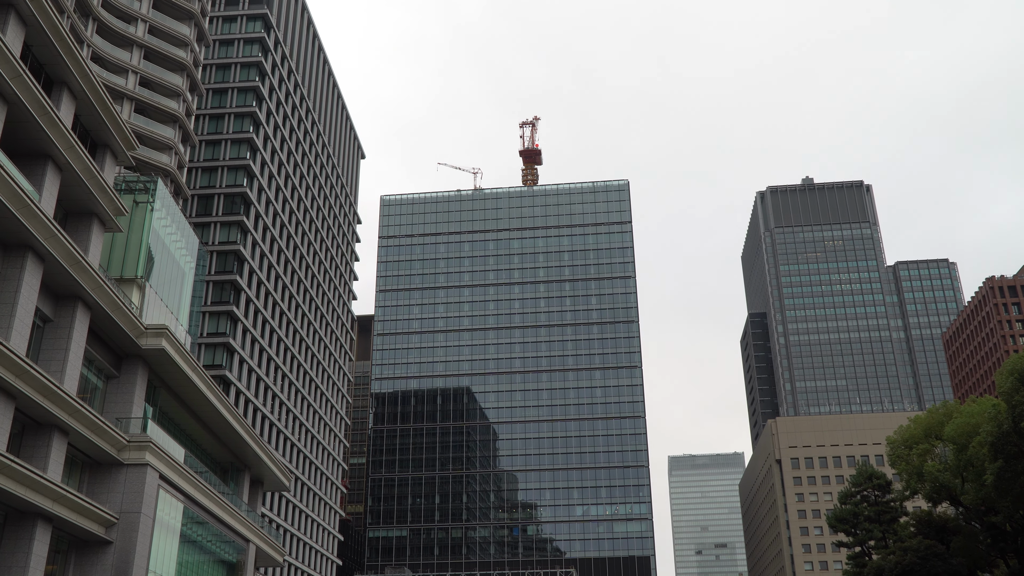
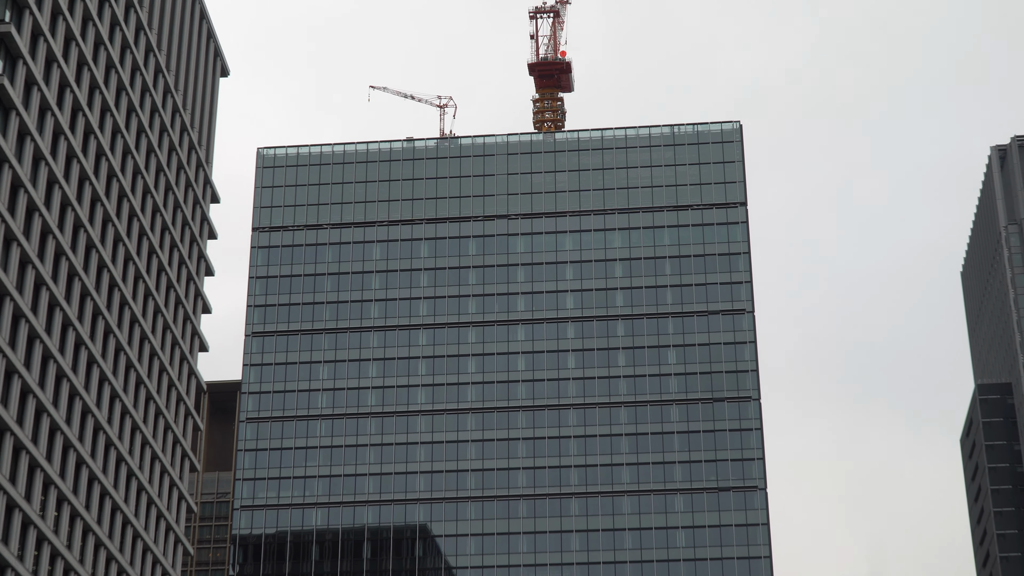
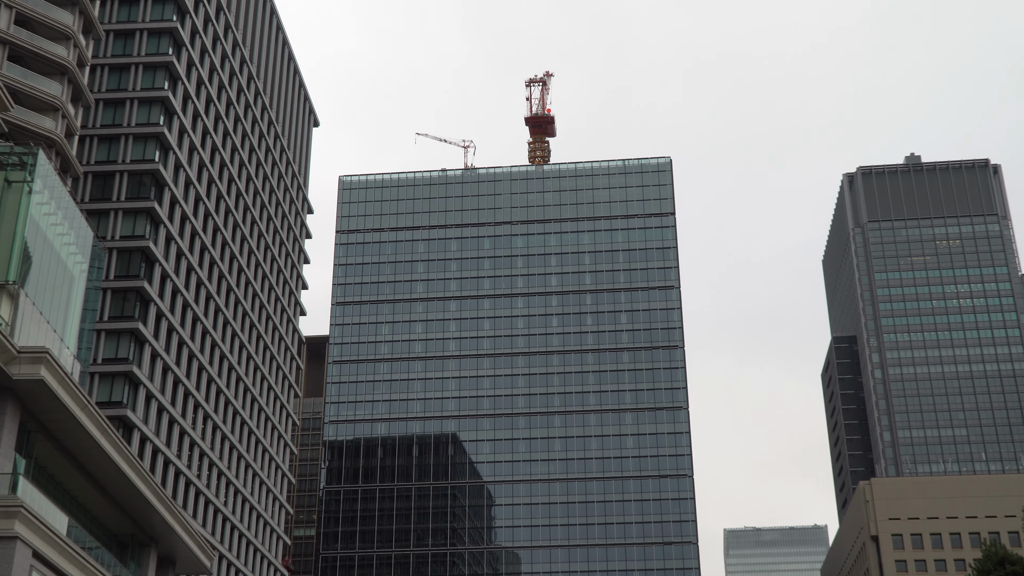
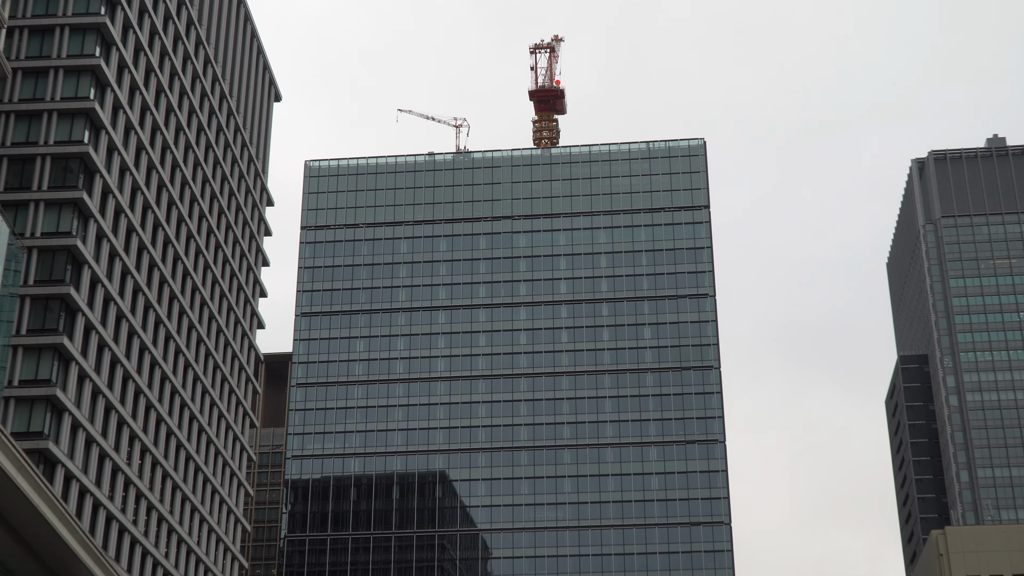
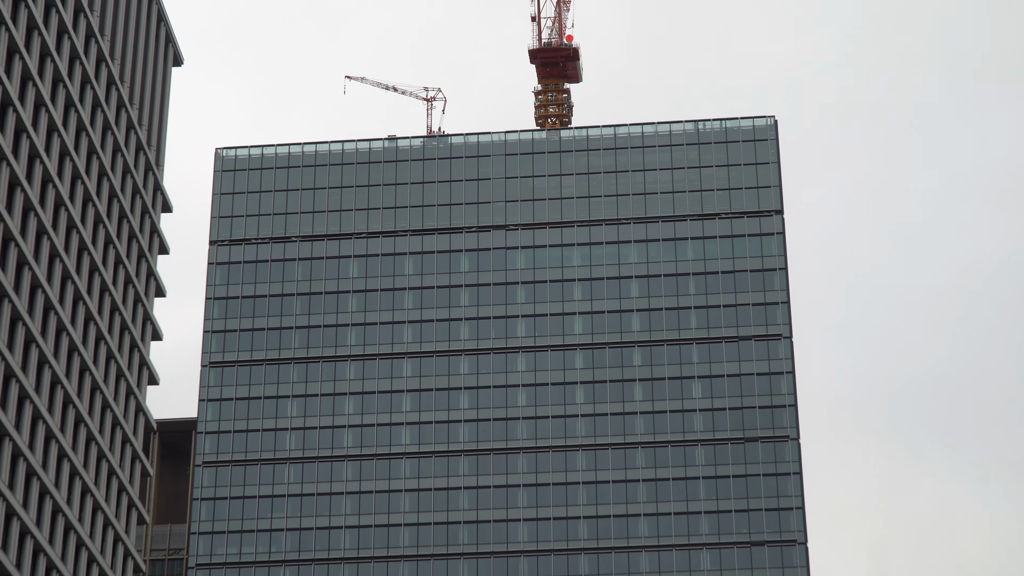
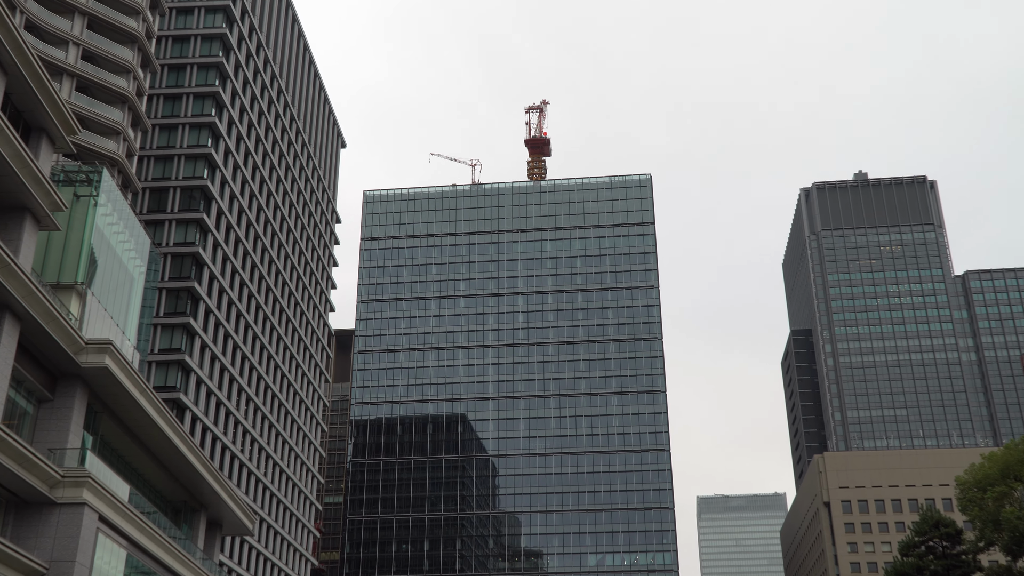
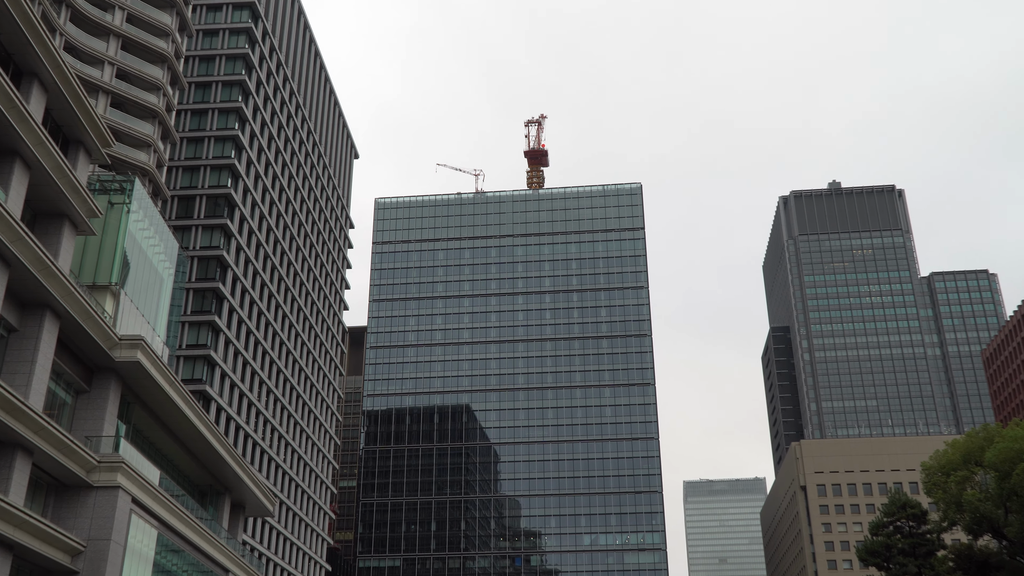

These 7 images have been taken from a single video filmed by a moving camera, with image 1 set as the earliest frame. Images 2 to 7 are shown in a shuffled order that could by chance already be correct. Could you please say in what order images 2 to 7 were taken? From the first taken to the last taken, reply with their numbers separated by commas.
7, 6, 3, 4, 2, 5
